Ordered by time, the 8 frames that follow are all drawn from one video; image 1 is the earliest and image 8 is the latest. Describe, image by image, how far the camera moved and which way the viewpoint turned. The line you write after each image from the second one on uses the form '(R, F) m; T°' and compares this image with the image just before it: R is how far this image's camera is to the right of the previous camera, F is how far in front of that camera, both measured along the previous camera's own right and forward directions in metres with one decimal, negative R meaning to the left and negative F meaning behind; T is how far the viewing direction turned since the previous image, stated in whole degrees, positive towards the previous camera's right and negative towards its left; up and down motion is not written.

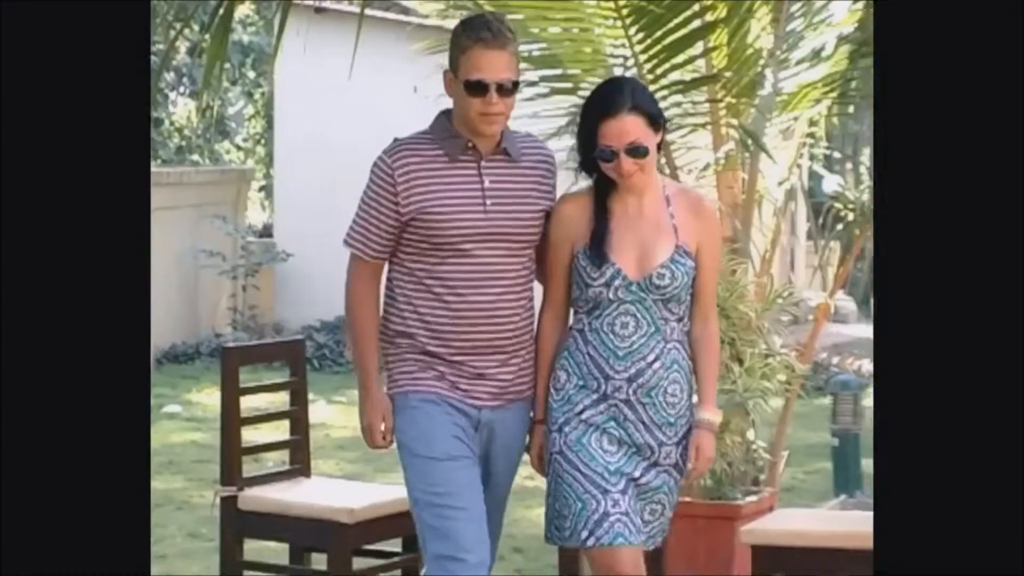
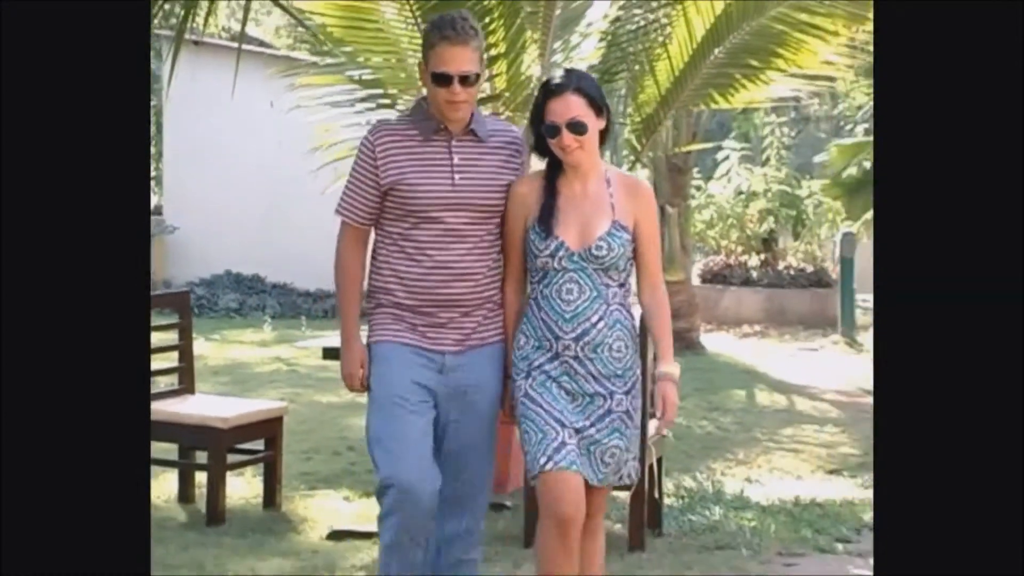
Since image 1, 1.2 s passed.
(-0.4, -1.1) m; +8°
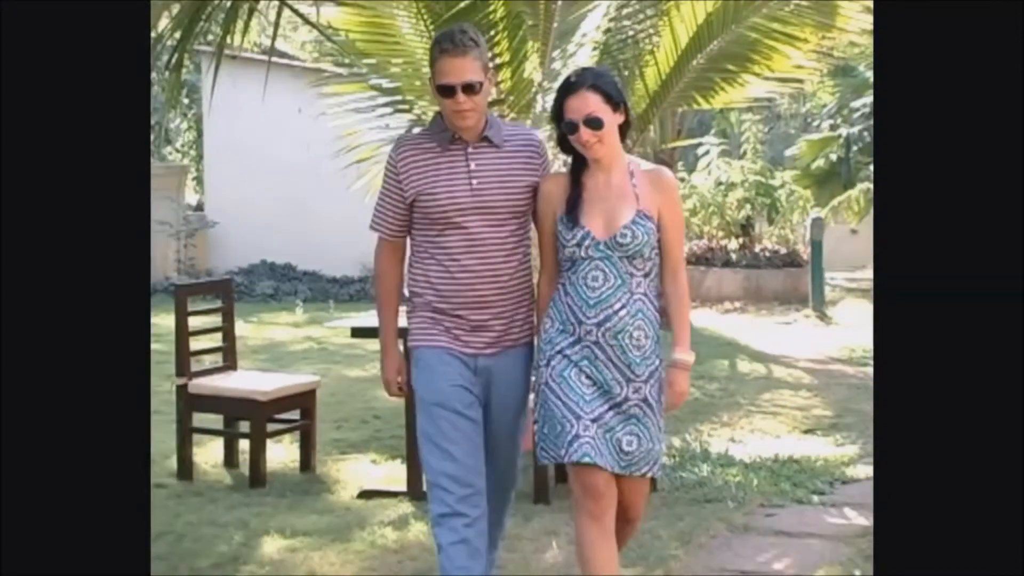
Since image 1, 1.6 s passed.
(-0.1, -0.5) m; 0°
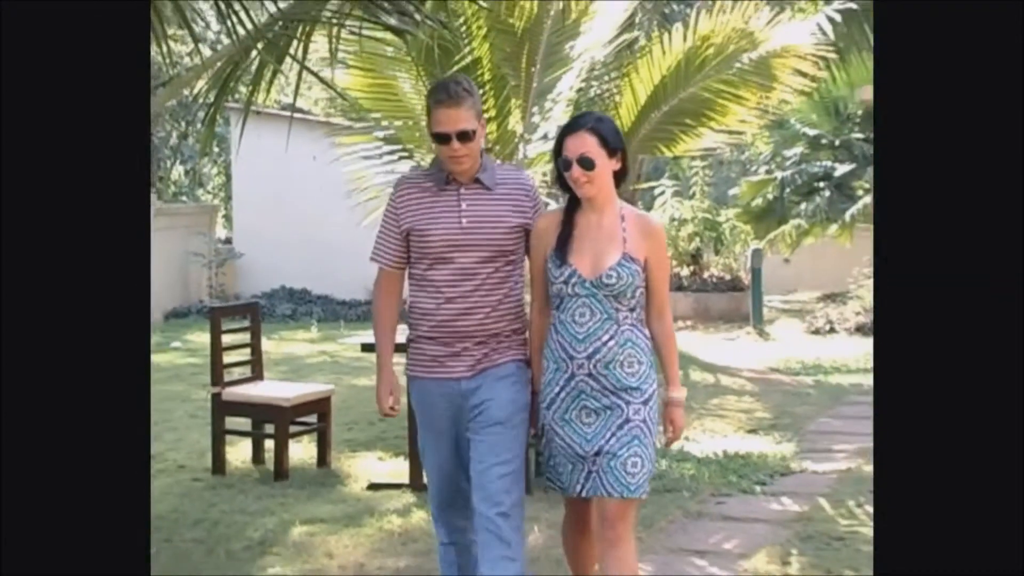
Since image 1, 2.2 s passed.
(-0.1, -0.9) m; +1°
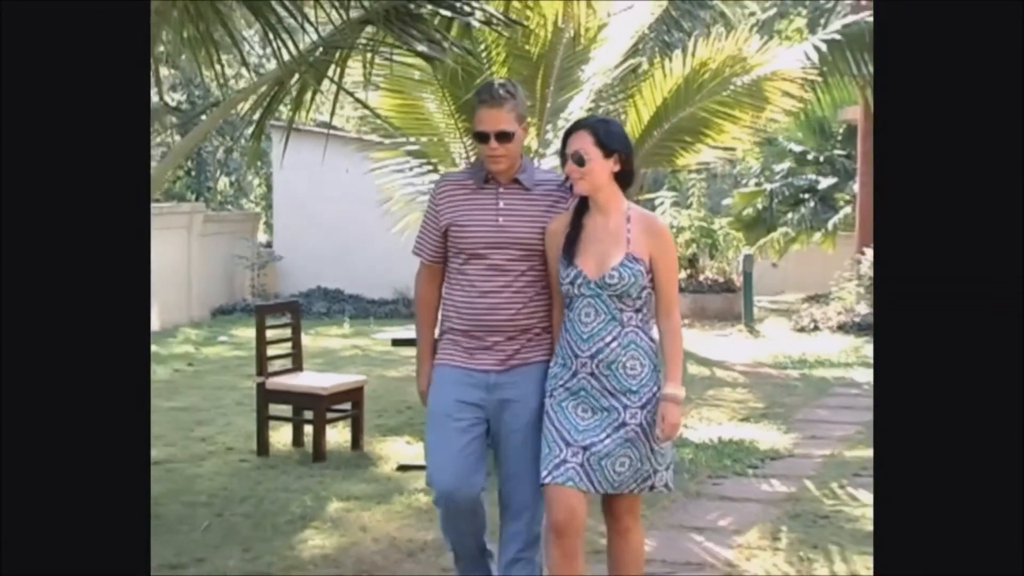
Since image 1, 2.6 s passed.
(-0.1, -0.6) m; +1°
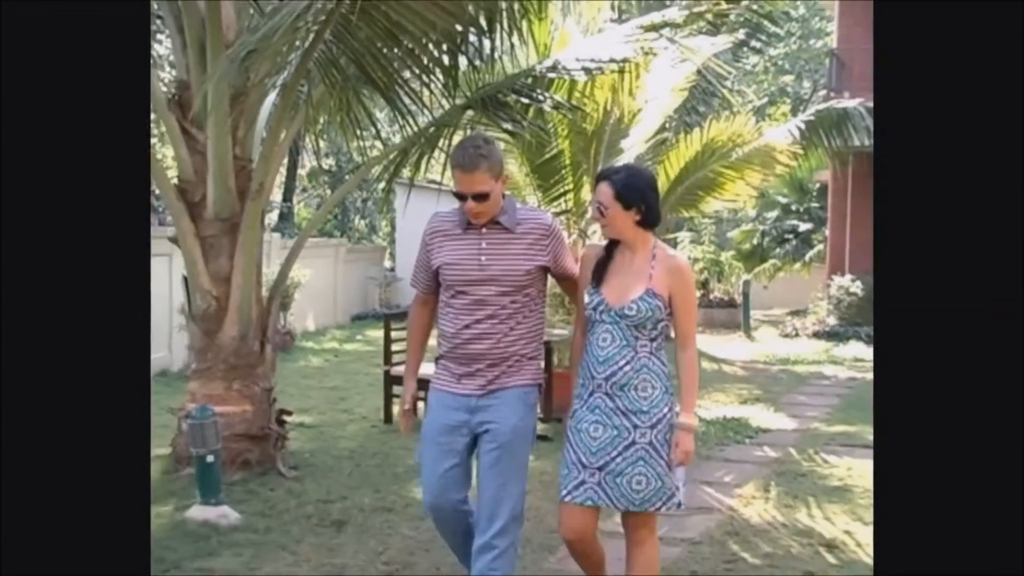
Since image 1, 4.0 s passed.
(+0.5, -2.4) m; -4°
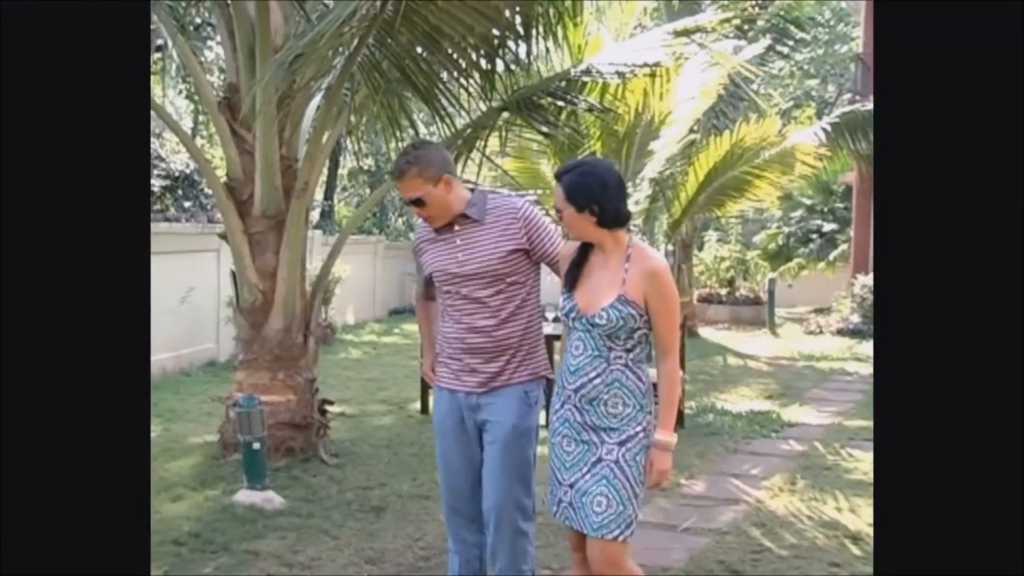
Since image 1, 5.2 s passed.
(+0.5, -0.3) m; -4°
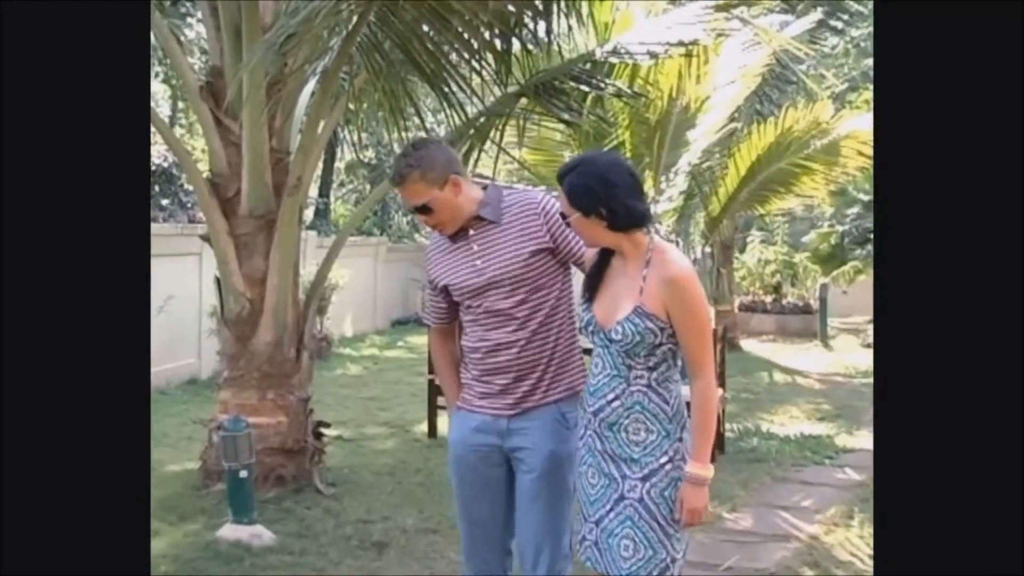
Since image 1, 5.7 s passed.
(0.0, +1.0) m; -1°
